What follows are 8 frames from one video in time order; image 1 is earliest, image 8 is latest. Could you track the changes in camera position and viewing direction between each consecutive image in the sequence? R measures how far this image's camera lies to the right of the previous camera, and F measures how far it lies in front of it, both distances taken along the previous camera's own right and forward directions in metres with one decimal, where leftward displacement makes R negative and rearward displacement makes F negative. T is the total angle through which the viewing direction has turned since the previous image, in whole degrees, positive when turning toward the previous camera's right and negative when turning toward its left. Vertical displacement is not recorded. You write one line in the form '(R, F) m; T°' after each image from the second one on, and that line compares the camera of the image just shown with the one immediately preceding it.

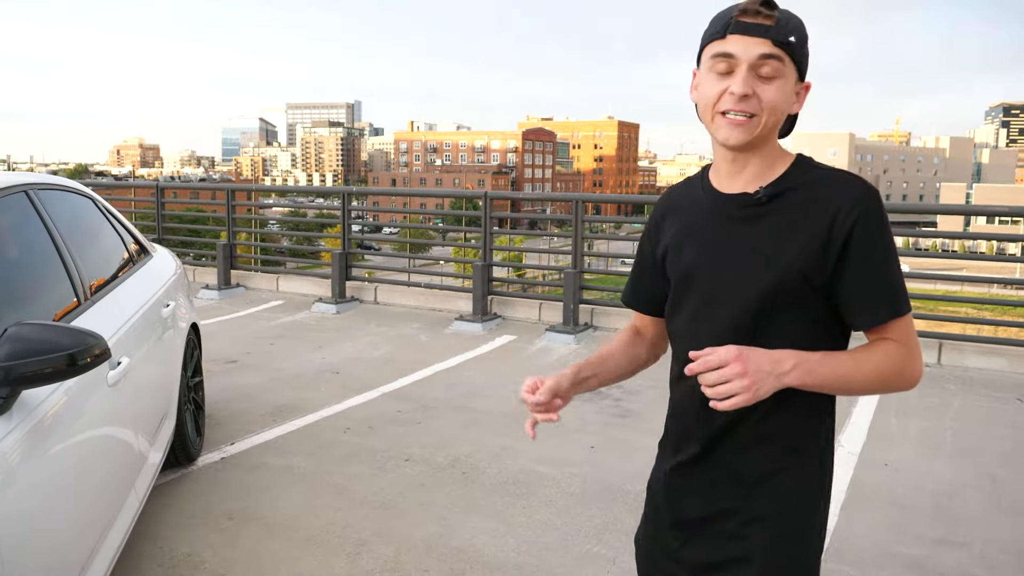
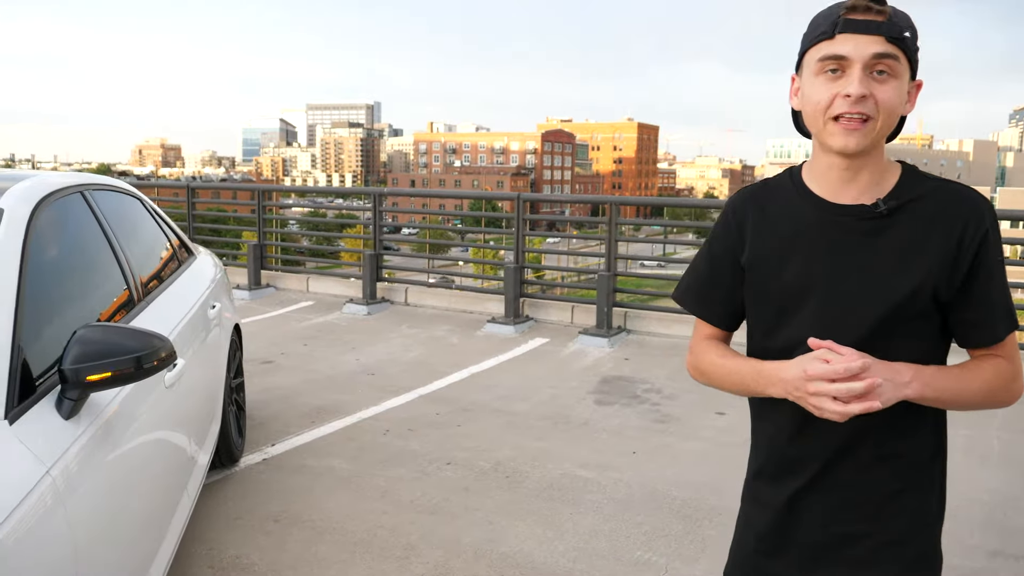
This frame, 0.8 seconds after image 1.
(-0.1, 0.0) m; -1°
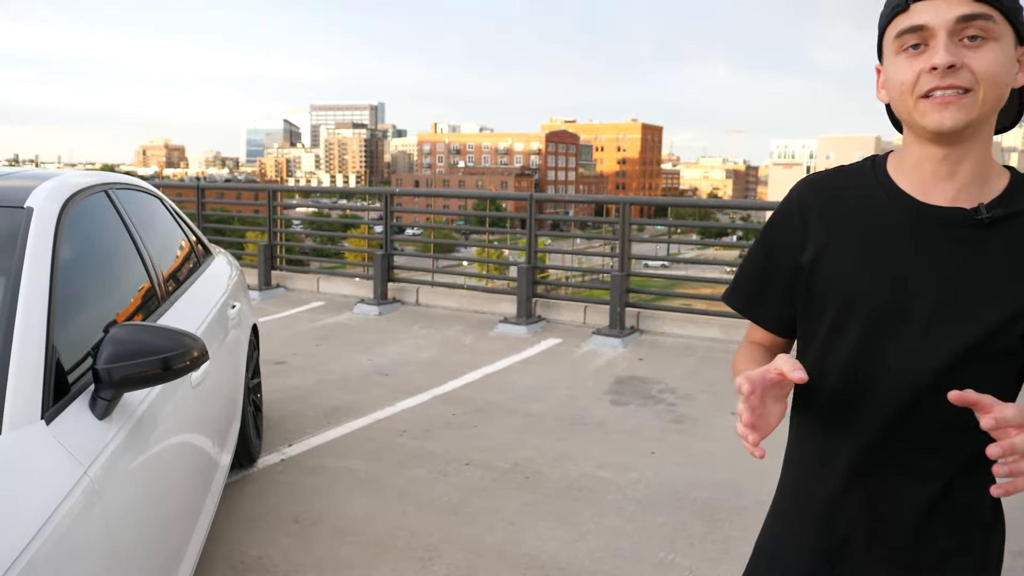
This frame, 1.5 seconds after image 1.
(-0.1, 0.0) m; 0°
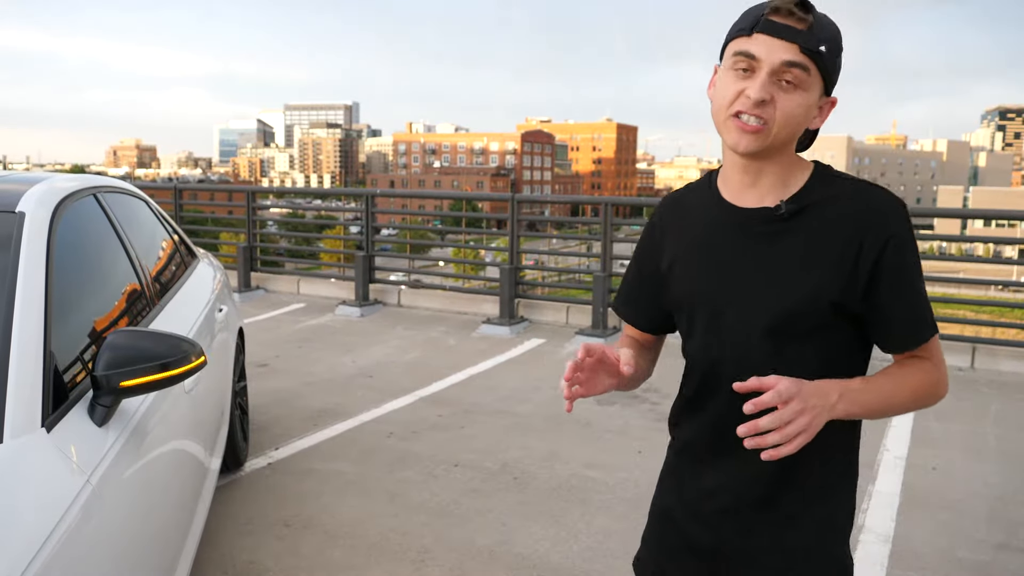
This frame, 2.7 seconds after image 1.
(-0.1, 0.0) m; +2°
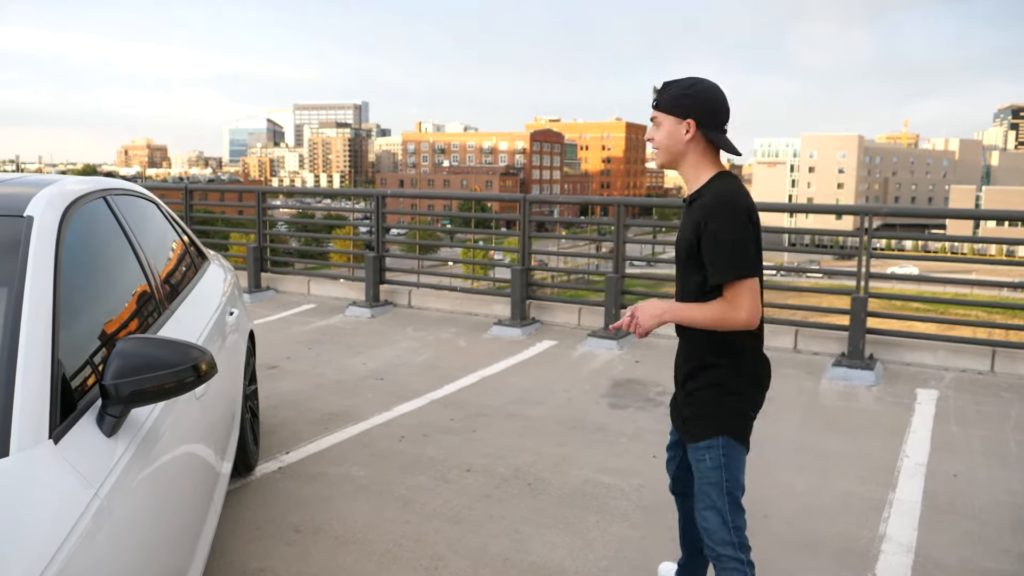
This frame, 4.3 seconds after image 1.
(0.0, +0.1) m; -1°
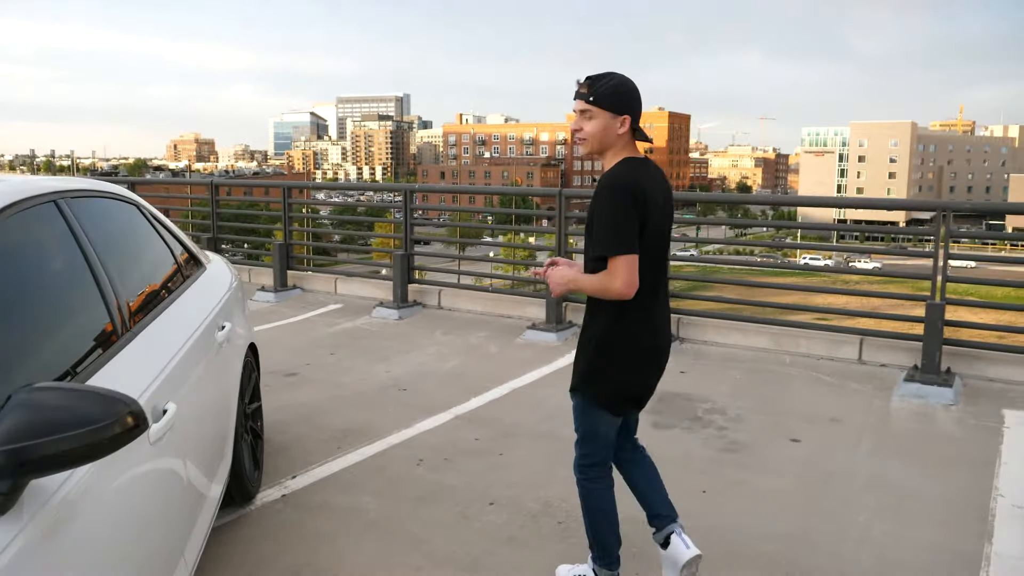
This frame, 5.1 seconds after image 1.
(+0.1, +0.5) m; -3°
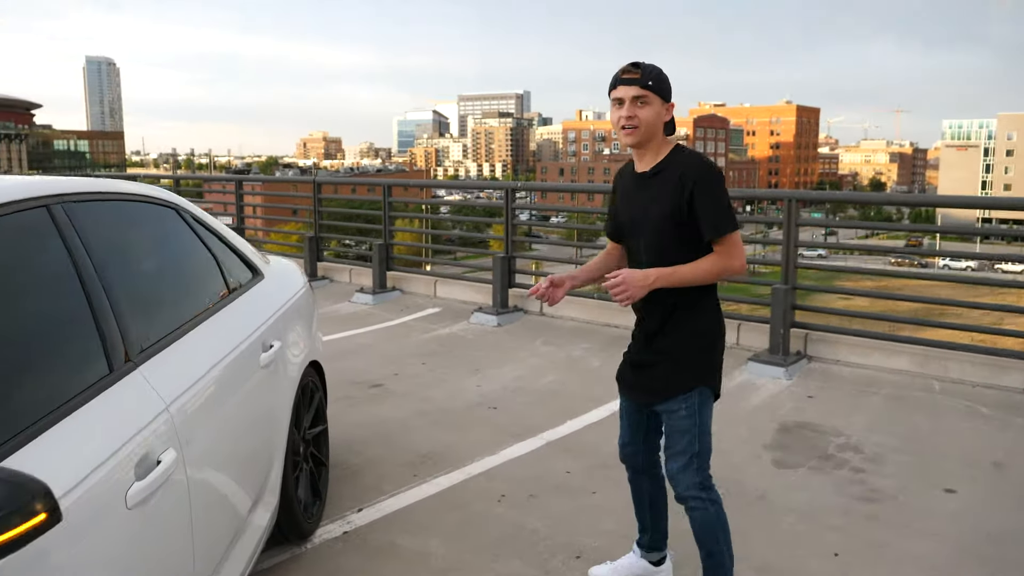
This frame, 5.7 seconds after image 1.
(+0.1, +0.6) m; -8°
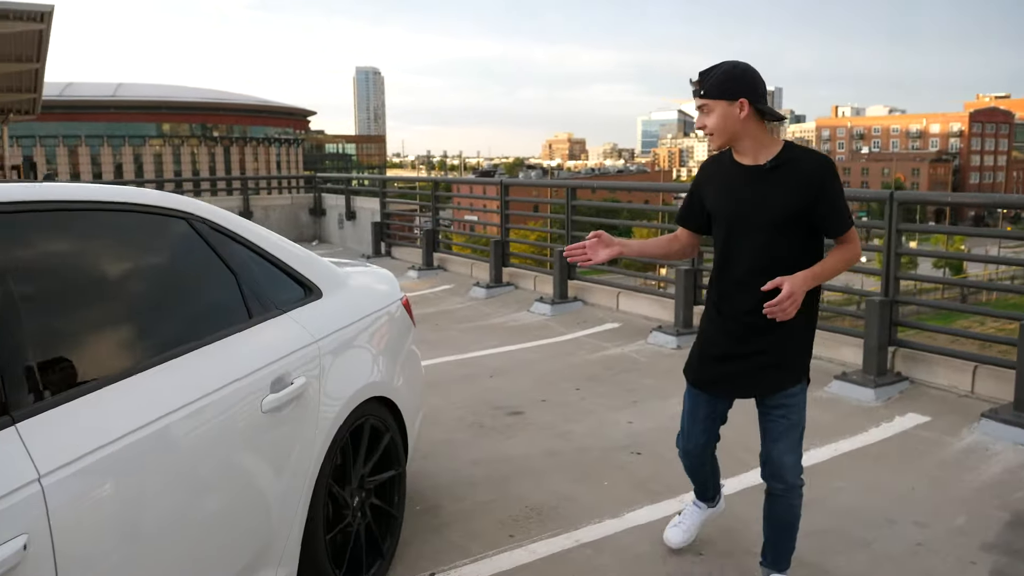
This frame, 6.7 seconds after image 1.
(+0.5, +0.8) m; -17°
